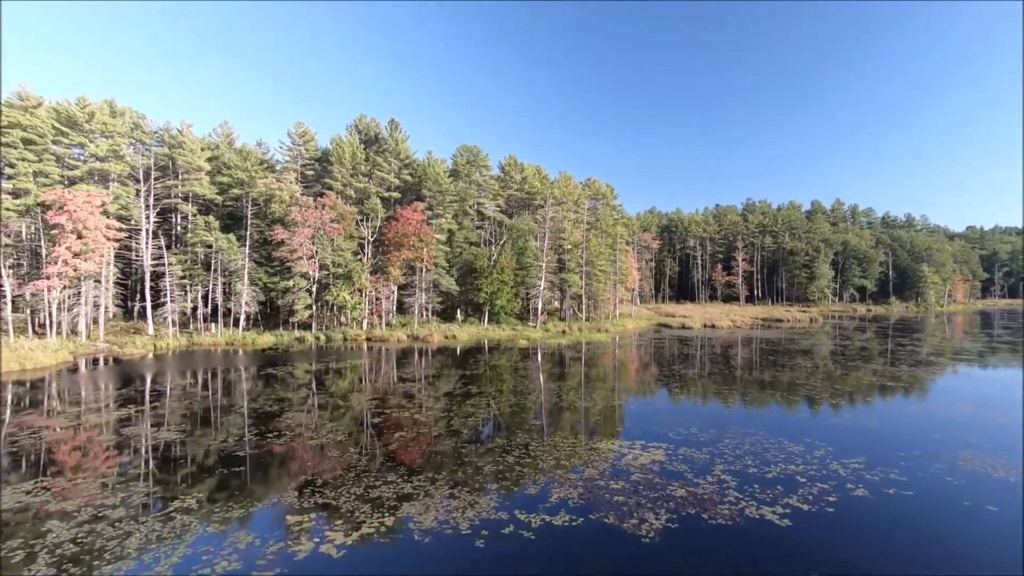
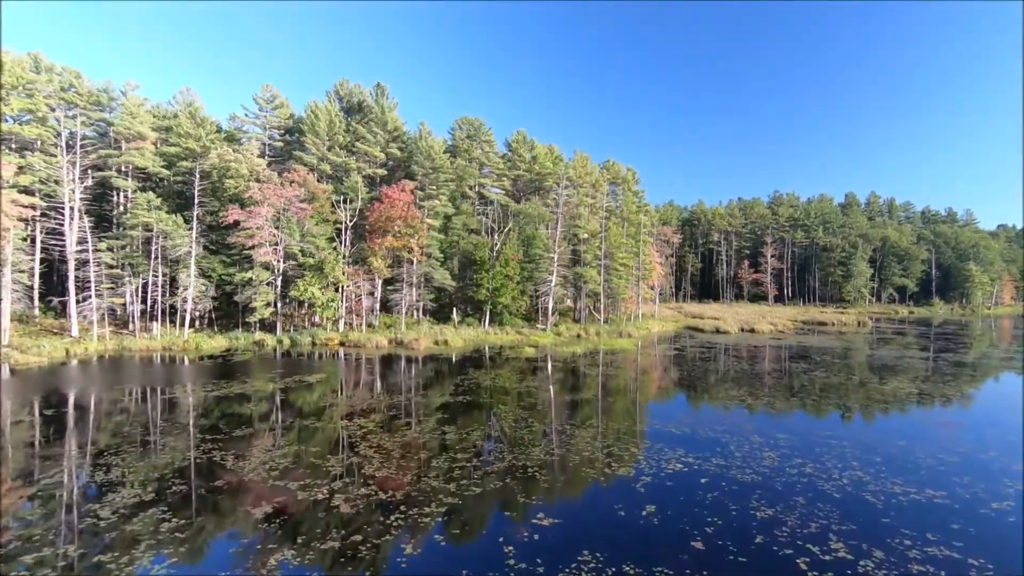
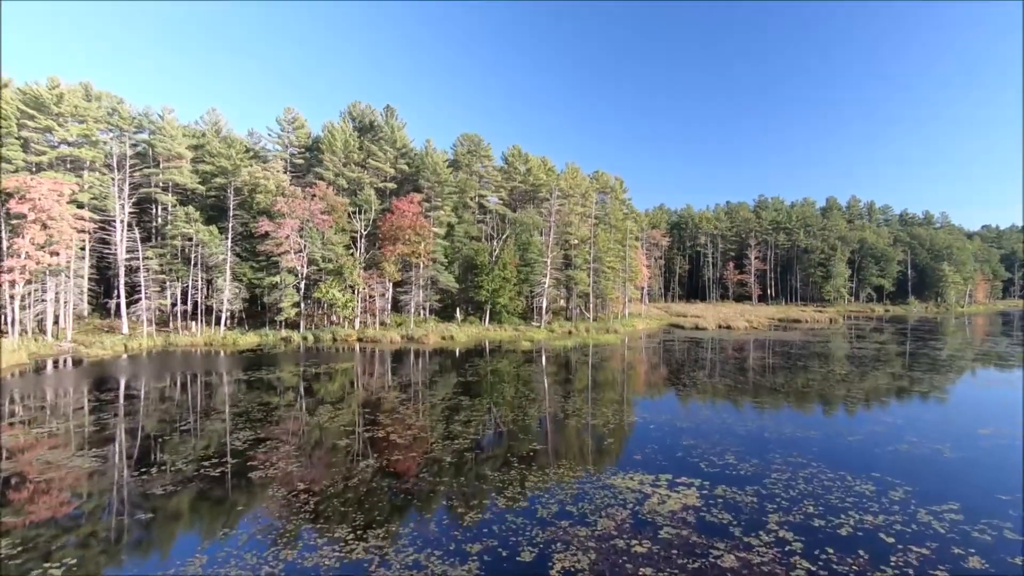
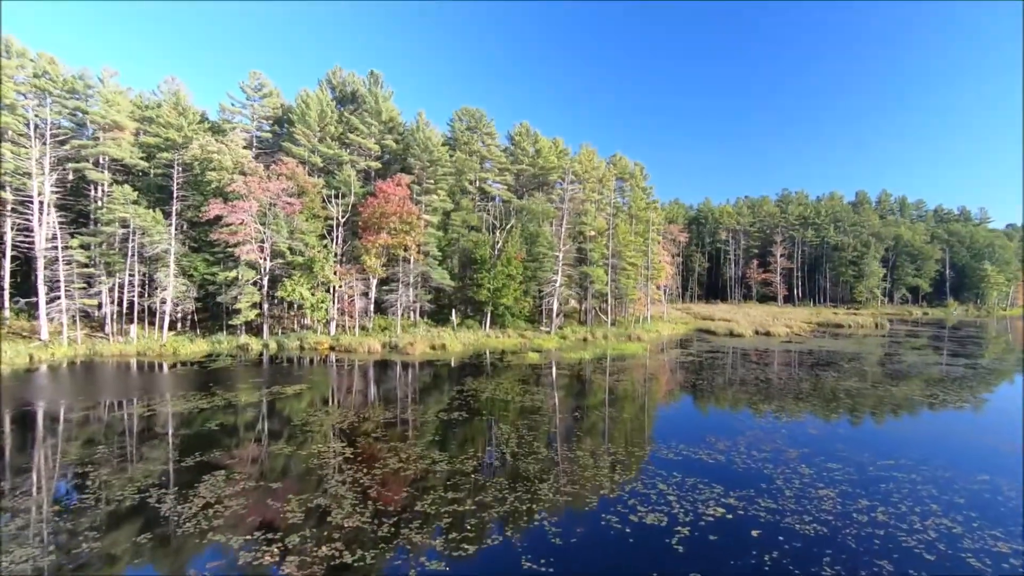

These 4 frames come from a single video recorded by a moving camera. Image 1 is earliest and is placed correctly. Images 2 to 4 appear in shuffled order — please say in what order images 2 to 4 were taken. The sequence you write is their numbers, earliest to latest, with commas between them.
3, 2, 4
